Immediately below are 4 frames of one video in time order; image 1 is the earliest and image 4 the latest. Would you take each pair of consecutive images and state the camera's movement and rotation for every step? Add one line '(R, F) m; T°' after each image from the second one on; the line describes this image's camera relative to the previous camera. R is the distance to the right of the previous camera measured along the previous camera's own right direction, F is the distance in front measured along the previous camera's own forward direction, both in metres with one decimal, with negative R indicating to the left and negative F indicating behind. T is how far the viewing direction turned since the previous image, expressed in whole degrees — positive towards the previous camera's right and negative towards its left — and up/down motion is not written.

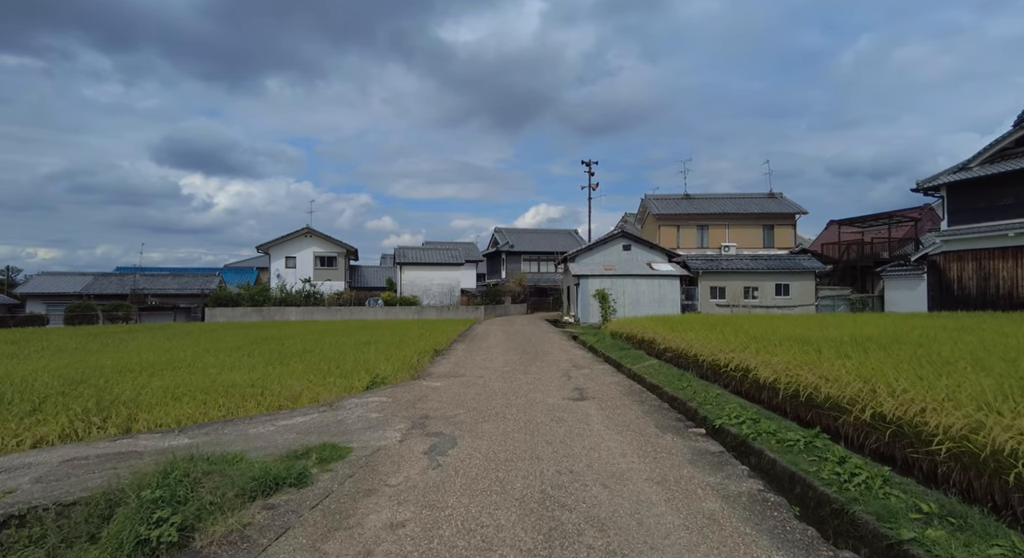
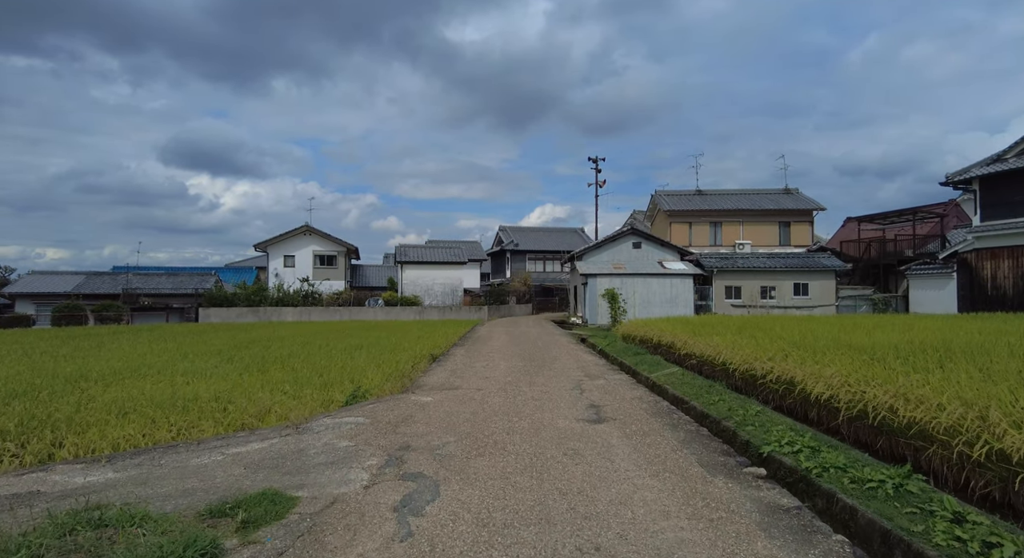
(0.0, +1.0) m; -1°
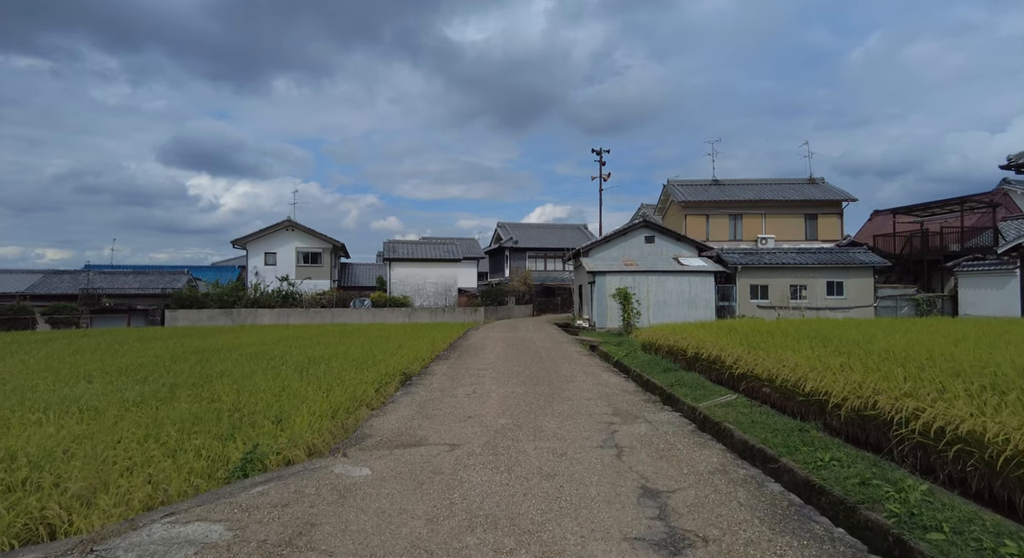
(0.0, +2.3) m; 0°
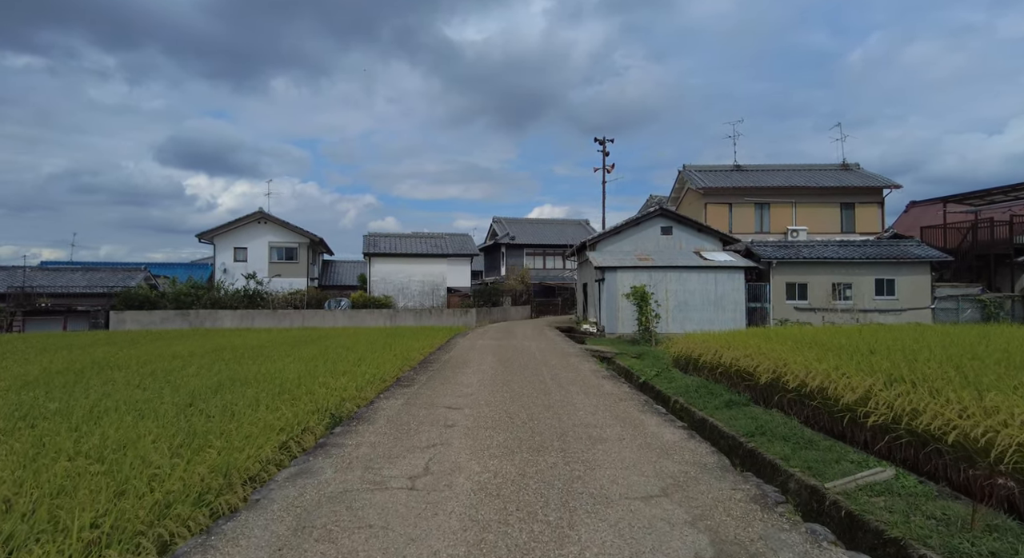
(+0.1, +2.8) m; 0°
